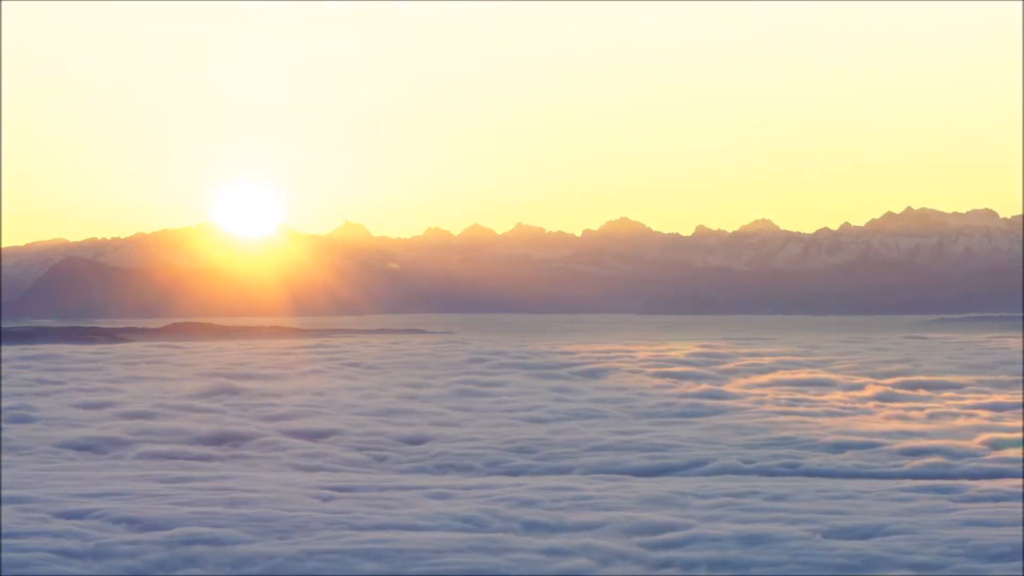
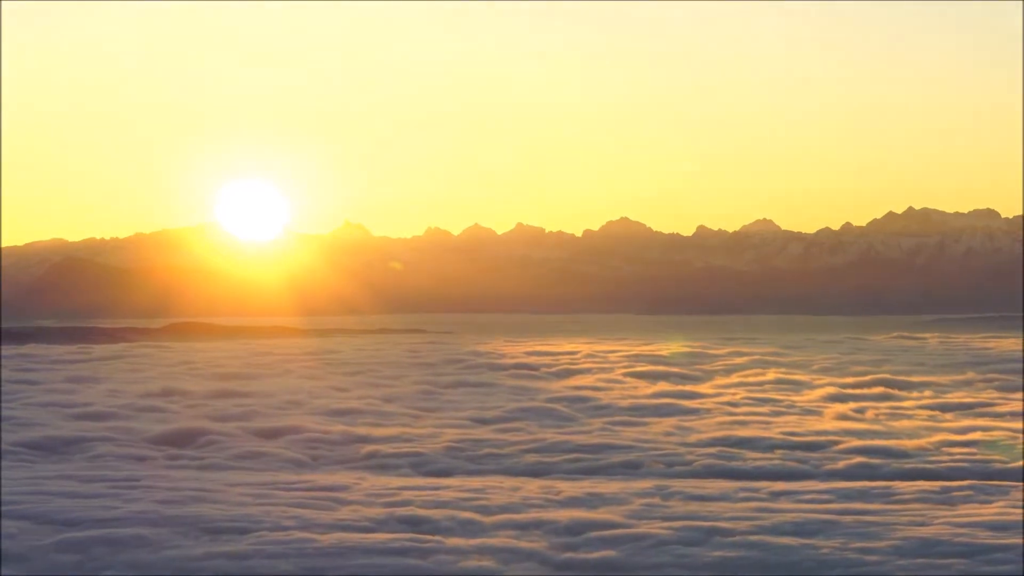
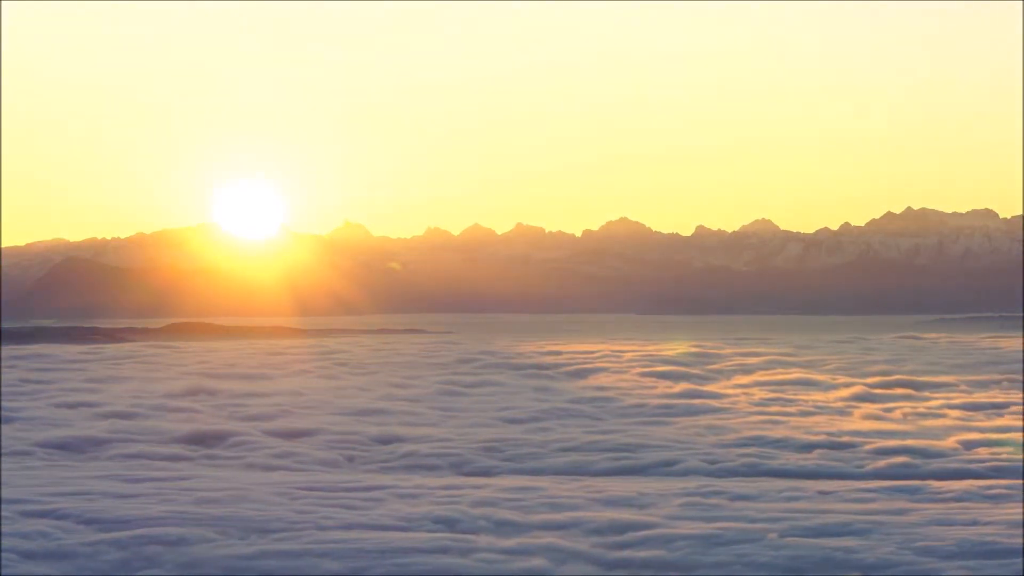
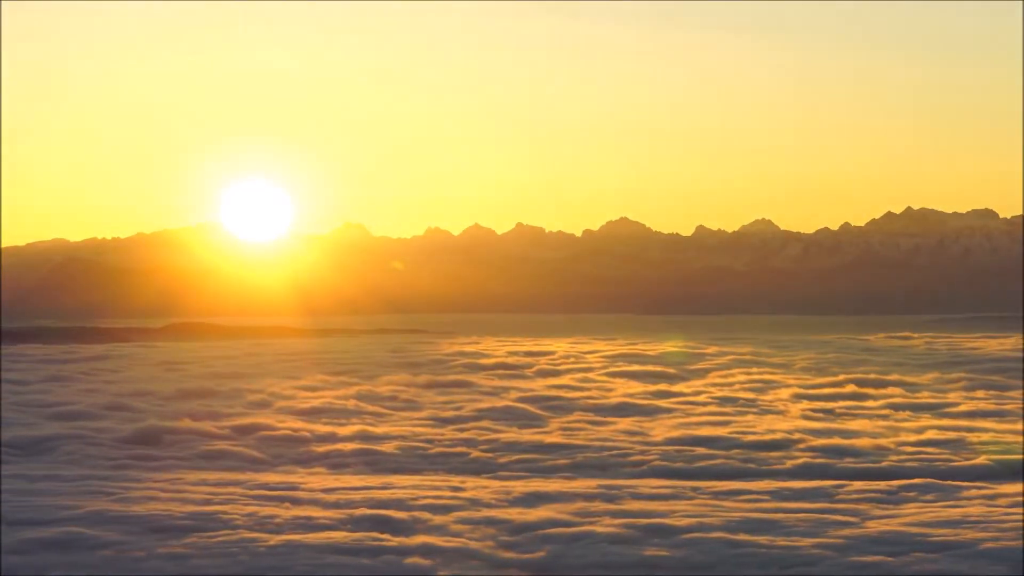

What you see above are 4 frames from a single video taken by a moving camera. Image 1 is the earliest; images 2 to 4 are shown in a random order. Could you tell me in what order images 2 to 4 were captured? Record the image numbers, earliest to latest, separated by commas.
3, 2, 4
